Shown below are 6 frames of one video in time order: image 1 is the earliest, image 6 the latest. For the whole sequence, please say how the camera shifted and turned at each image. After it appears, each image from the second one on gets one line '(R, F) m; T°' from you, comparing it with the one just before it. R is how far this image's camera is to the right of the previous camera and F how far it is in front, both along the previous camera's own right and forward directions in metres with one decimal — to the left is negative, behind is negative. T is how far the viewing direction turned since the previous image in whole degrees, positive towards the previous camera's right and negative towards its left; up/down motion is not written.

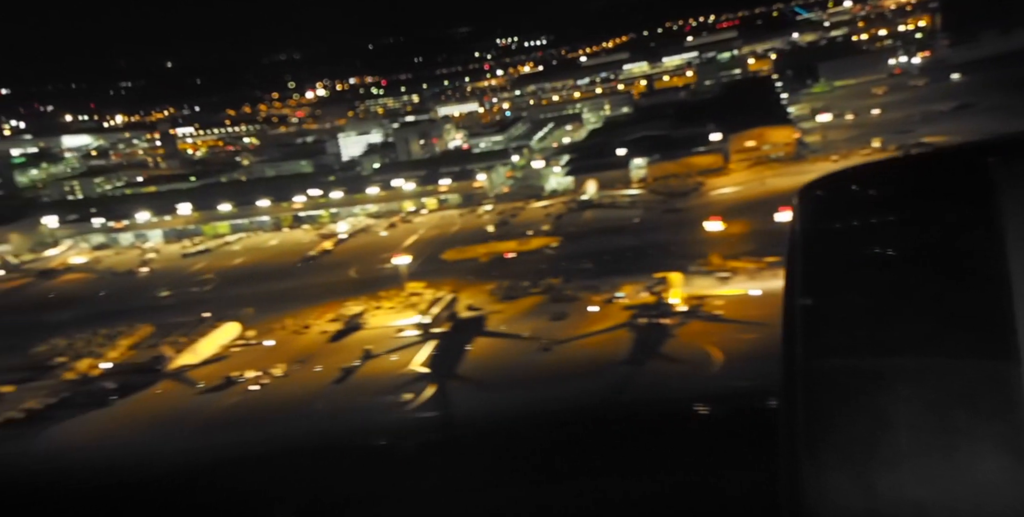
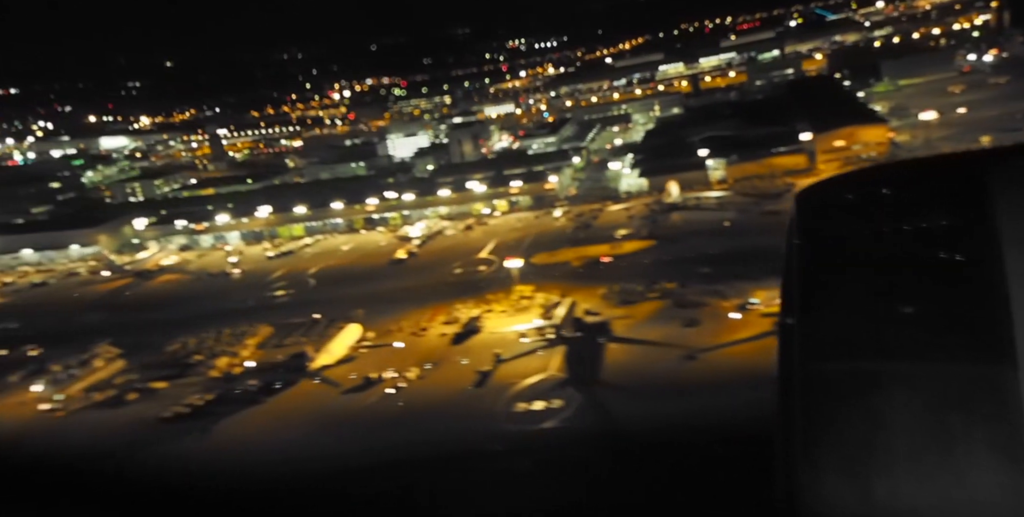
(-0.2, -0.1) m; -4°
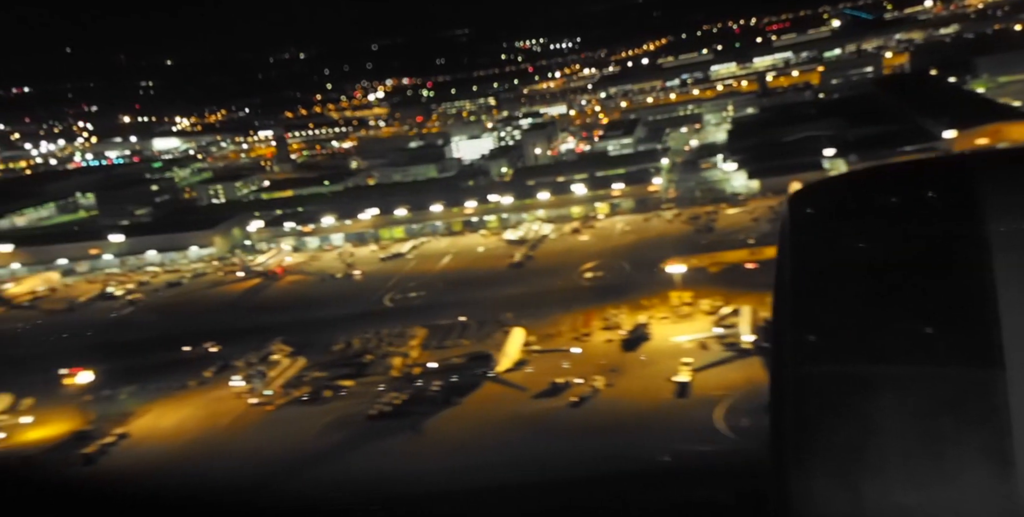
(-0.3, -0.1) m; -6°
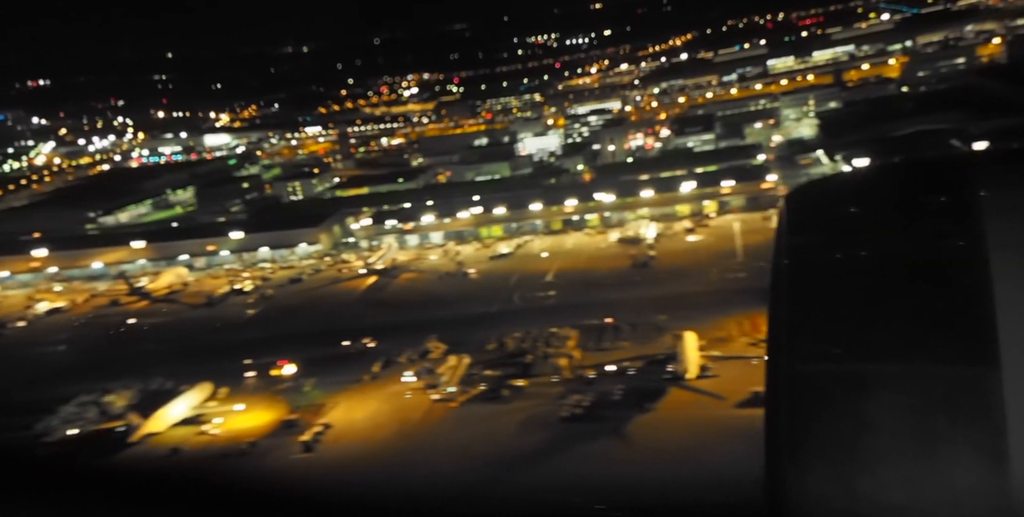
(-0.3, +0.1) m; -6°
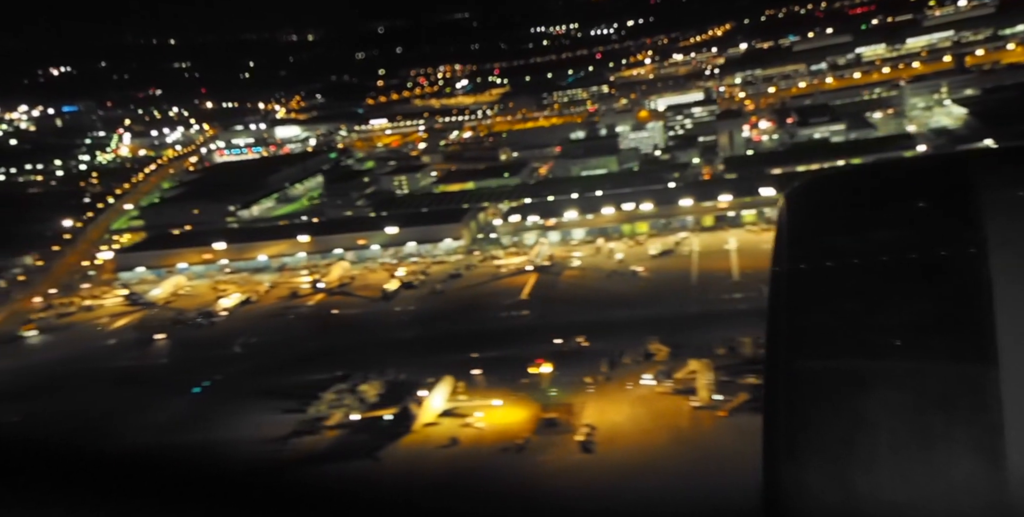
(-0.4, +0.1) m; -9°
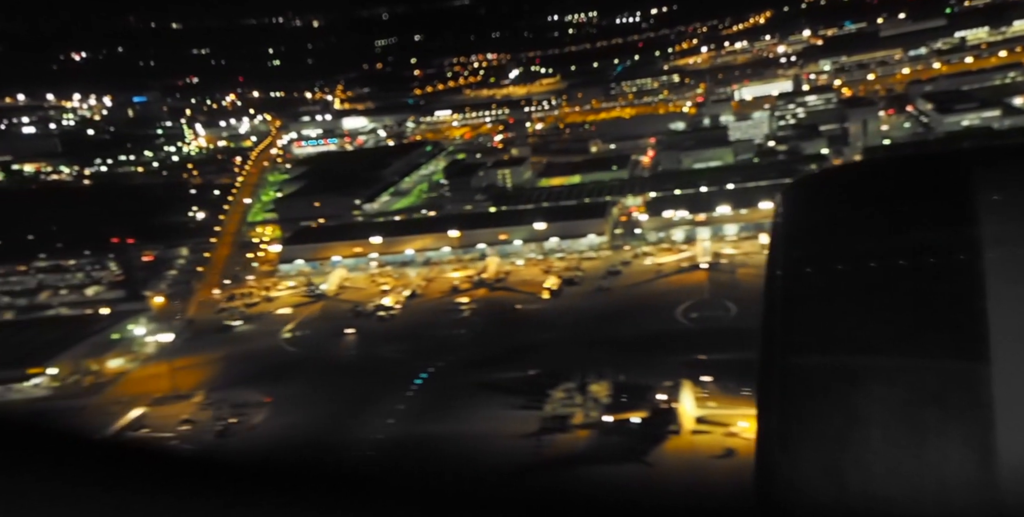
(-0.5, -0.1) m; -8°
